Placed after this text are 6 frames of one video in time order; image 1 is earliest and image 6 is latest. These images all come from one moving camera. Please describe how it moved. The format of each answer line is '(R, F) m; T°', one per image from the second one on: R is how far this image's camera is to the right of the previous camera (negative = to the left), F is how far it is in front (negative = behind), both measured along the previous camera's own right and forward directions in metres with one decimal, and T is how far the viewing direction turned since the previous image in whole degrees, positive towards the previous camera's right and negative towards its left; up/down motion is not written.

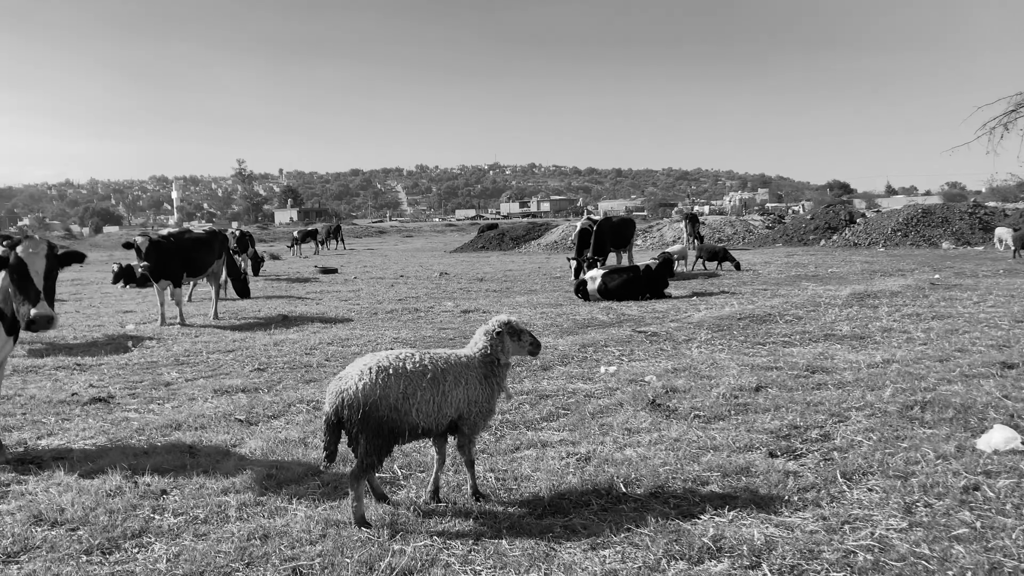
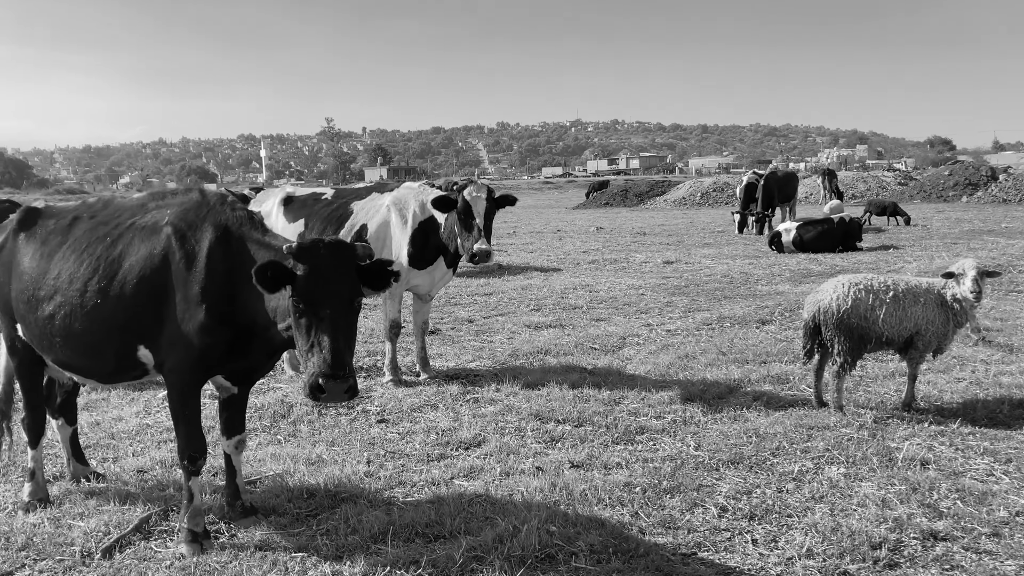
(-2.0, -0.8) m; -6°
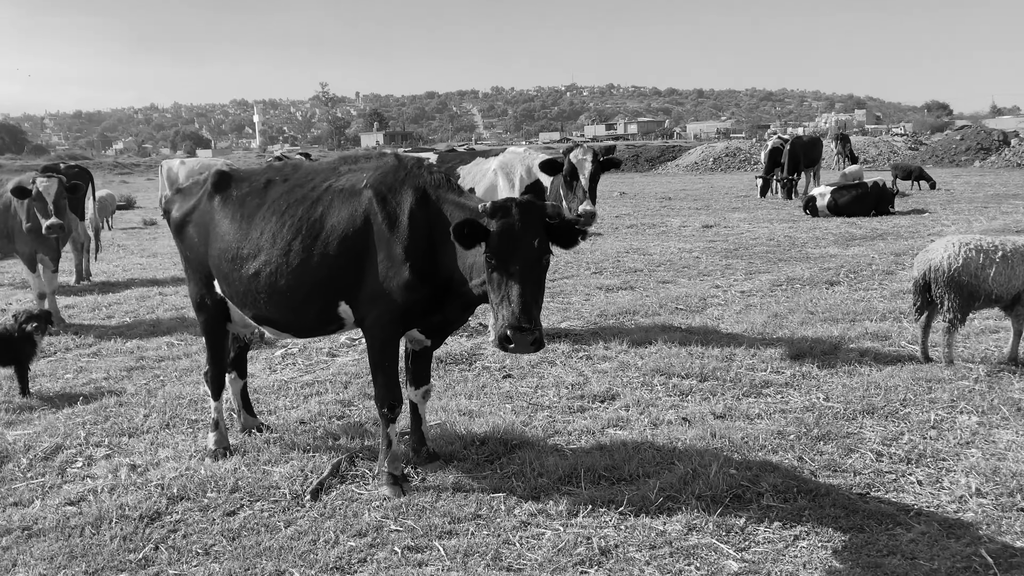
(-0.8, -0.2) m; 0°
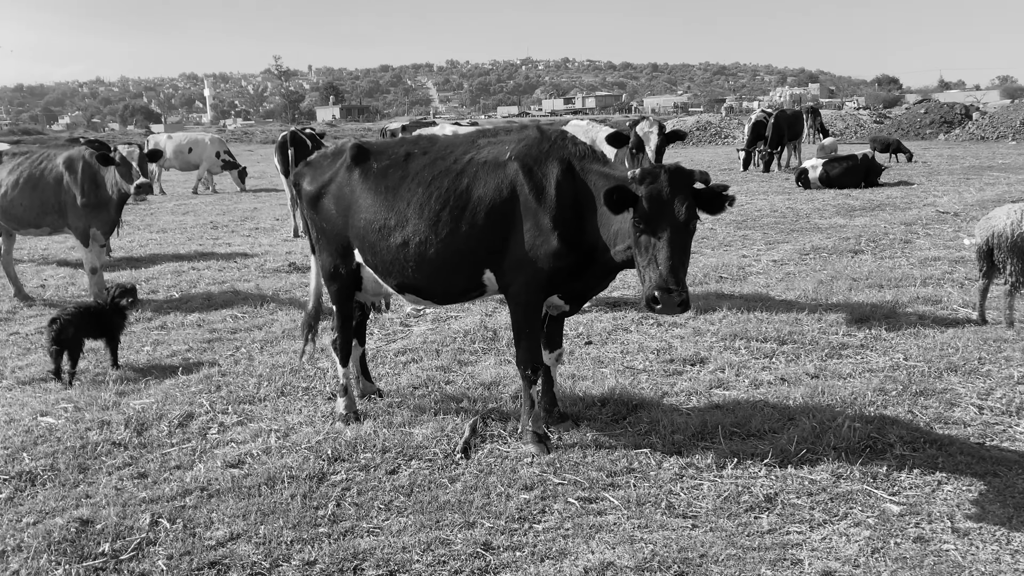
(-0.8, -0.2) m; +2°
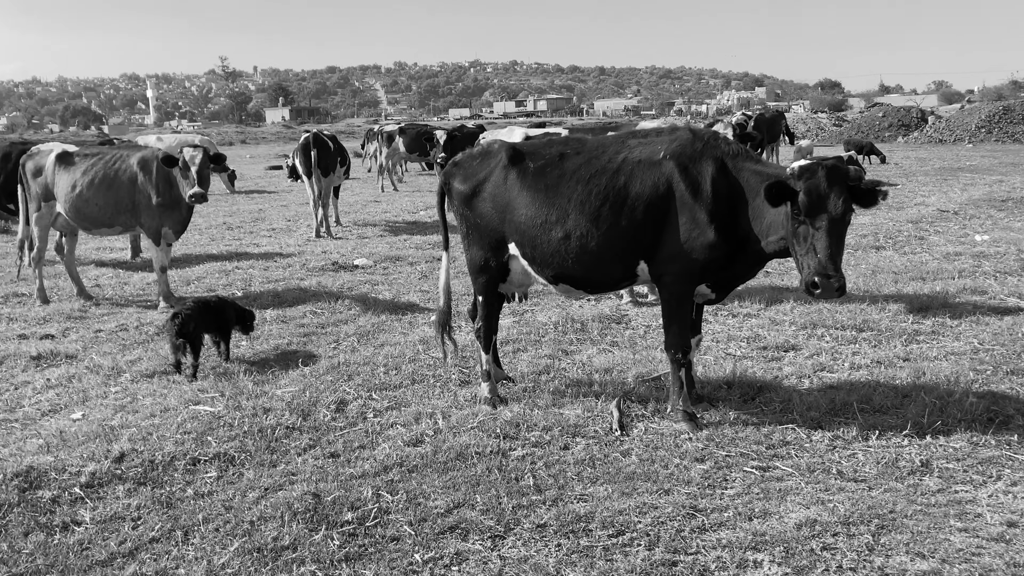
(-1.0, -0.3) m; +3°
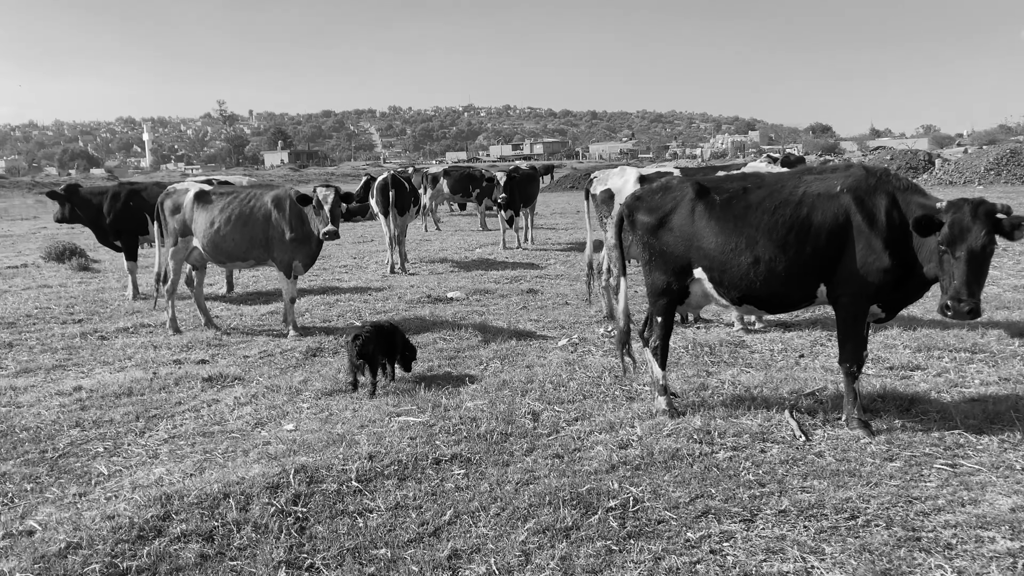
(-1.0, -0.5) m; 0°
